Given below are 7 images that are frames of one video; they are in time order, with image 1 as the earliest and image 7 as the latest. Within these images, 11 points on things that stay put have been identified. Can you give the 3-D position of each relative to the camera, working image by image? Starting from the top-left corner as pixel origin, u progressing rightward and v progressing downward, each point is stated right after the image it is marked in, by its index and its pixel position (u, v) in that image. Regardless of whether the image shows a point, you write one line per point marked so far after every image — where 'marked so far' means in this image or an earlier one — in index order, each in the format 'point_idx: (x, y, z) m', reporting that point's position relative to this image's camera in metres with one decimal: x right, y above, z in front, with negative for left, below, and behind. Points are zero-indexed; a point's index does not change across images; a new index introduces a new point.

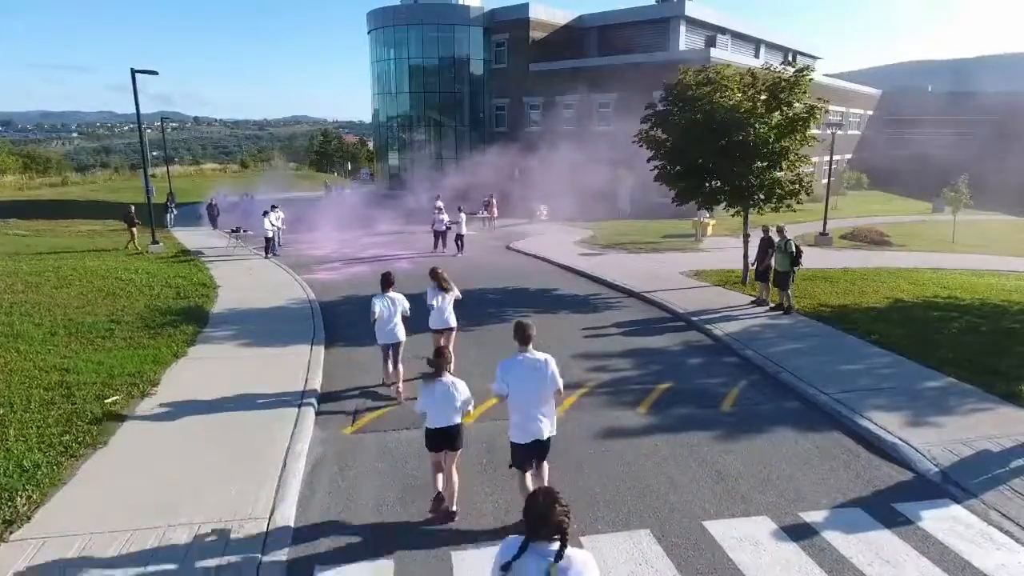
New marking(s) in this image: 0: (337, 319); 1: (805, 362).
0: (-3.8, -0.7, +13.5) m
1: (+4.6, -1.2, +9.9) m
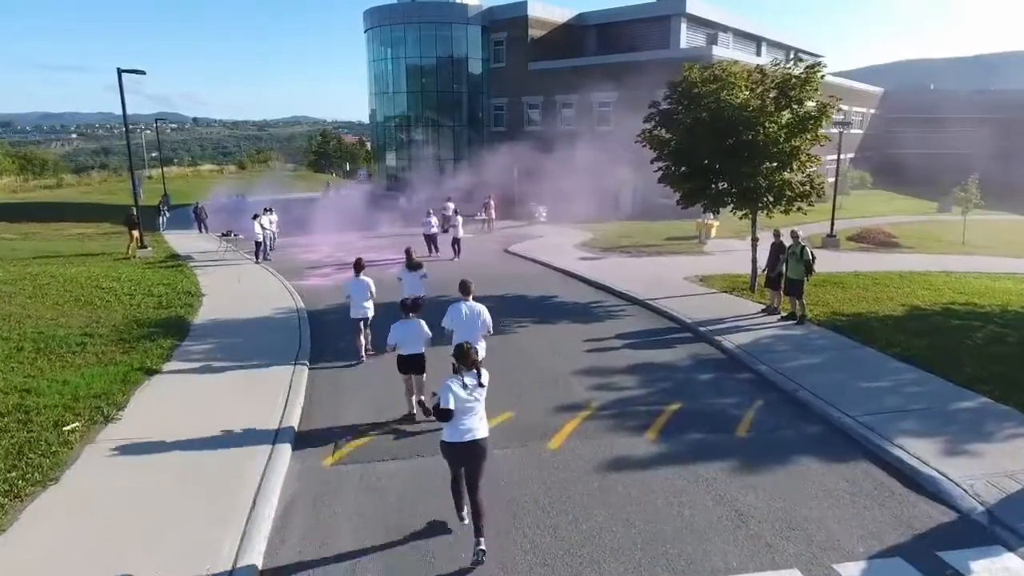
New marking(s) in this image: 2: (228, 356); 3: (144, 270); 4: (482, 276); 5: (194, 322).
0: (-3.8, -0.8, +12.8) m
1: (+4.5, -1.3, +9.2) m
2: (-4.8, -1.2, +10.6) m
3: (-11.3, +0.6, +19.4) m
4: (-0.9, +0.3, +17.5) m
5: (-6.4, -0.7, +12.6) m
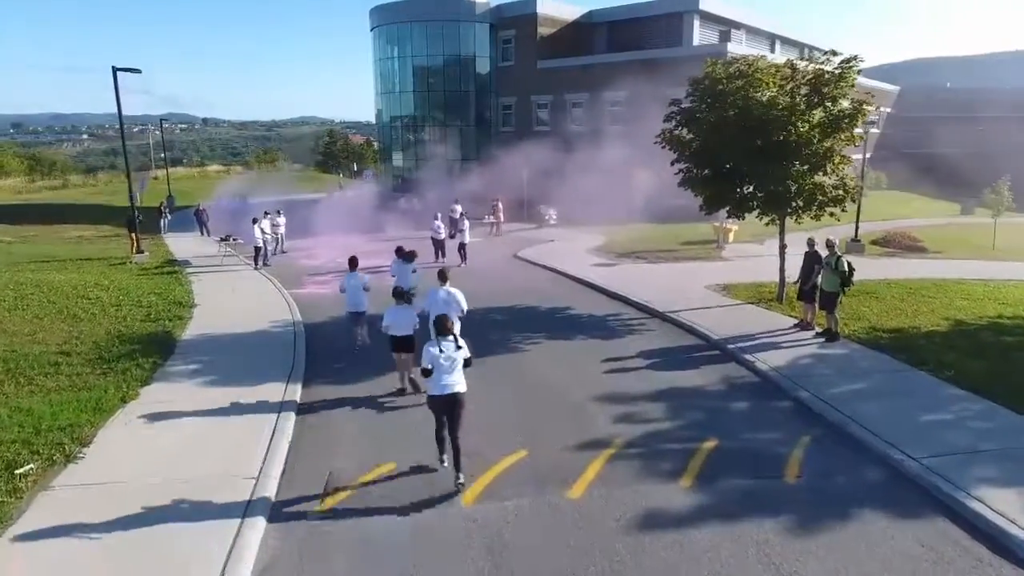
0: (-3.6, -1.1, +11.9) m
1: (+4.7, -1.6, +8.2) m
2: (-4.6, -1.4, +9.7) m
3: (-11.0, +0.3, +18.6) m
4: (-0.7, 0.0, +16.6) m
5: (-6.2, -0.9, +11.8) m
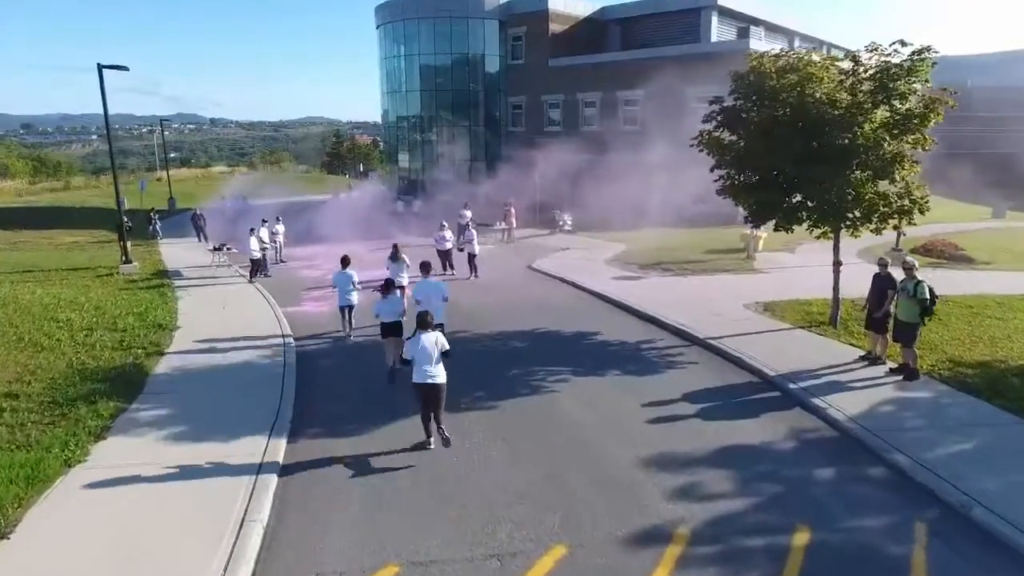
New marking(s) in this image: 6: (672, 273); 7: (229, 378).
0: (-3.2, -1.5, +10.3) m
1: (+5.0, -2.0, +6.5) m
2: (-4.2, -1.8, +8.2) m
3: (-10.6, -0.1, +17.1) m
4: (-0.3, -0.4, +15.0) m
5: (-5.8, -1.4, +10.2) m
6: (+4.9, +0.5, +19.2) m
7: (-4.5, -1.4, +10.1) m
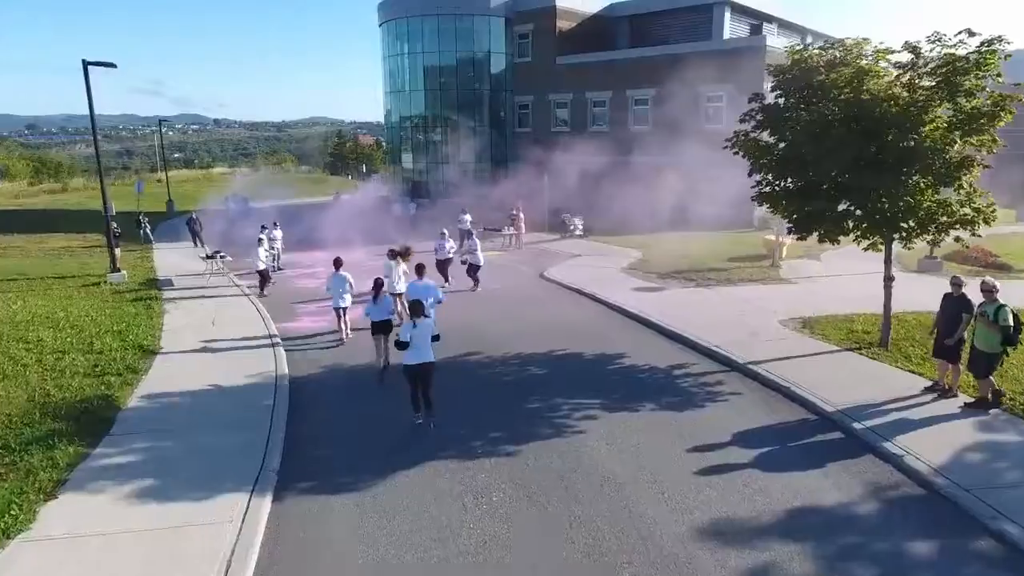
0: (-2.9, -1.8, +9.1) m
1: (+5.3, -2.3, +5.3) m
2: (-4.0, -2.2, +7.0) m
3: (-10.2, -0.4, +15.9) m
4: (+0.1, -0.7, +13.8) m
5: (-5.5, -1.7, +9.0) m
6: (+5.2, +0.1, +17.9) m
7: (-4.2, -1.8, +8.9) m
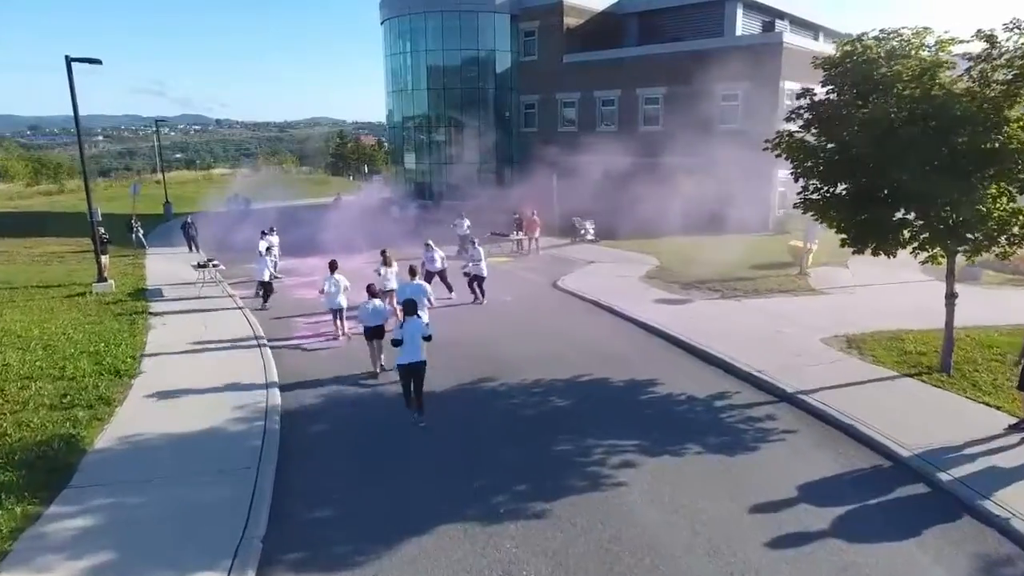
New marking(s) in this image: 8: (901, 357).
0: (-2.6, -2.1, +7.9) m
1: (+5.6, -2.6, +4.1) m
2: (-3.7, -2.5, +5.8) m
3: (-9.9, -0.7, +14.8) m
4: (+0.4, -1.0, +12.6) m
5: (-5.2, -2.0, +7.8) m
6: (+5.5, -0.2, +16.7) m
7: (-3.9, -2.1, +7.7) m
8: (+6.9, -1.2, +11.3) m
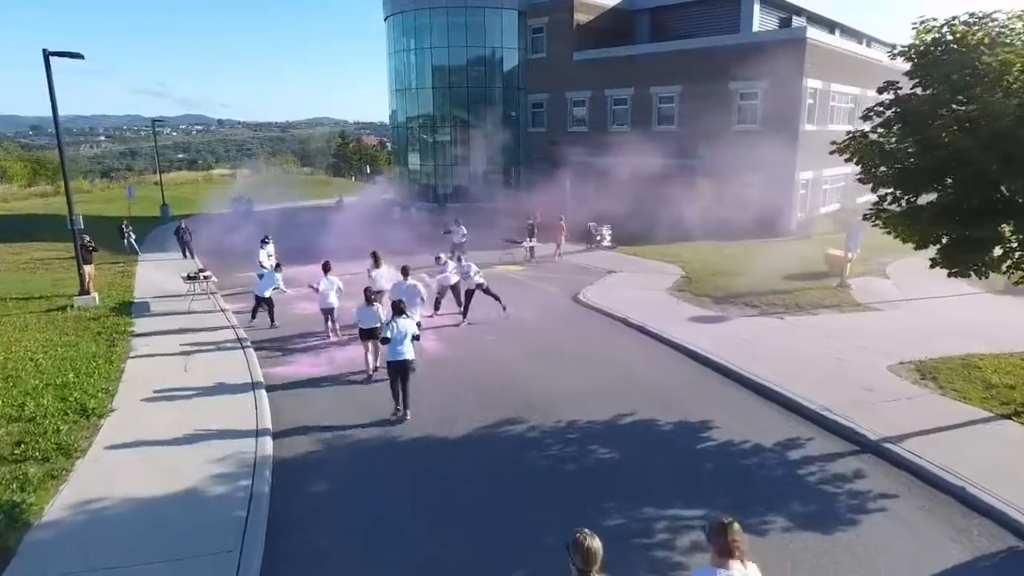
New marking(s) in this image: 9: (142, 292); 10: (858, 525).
0: (-2.2, -2.5, +6.5) m
1: (+6.0, -3.0, +2.6) m
2: (-3.3, -2.8, +4.3) m
3: (-9.5, -1.1, +13.3) m
4: (+0.8, -1.4, +11.1) m
5: (-4.8, -2.4, +6.4) m
6: (+6.0, -0.5, +15.2) m
7: (-3.5, -2.4, +6.2) m
8: (+7.4, -1.6, +9.8) m
9: (-11.0, -0.1, +18.7) m
10: (+3.5, -2.4, +6.3) m
